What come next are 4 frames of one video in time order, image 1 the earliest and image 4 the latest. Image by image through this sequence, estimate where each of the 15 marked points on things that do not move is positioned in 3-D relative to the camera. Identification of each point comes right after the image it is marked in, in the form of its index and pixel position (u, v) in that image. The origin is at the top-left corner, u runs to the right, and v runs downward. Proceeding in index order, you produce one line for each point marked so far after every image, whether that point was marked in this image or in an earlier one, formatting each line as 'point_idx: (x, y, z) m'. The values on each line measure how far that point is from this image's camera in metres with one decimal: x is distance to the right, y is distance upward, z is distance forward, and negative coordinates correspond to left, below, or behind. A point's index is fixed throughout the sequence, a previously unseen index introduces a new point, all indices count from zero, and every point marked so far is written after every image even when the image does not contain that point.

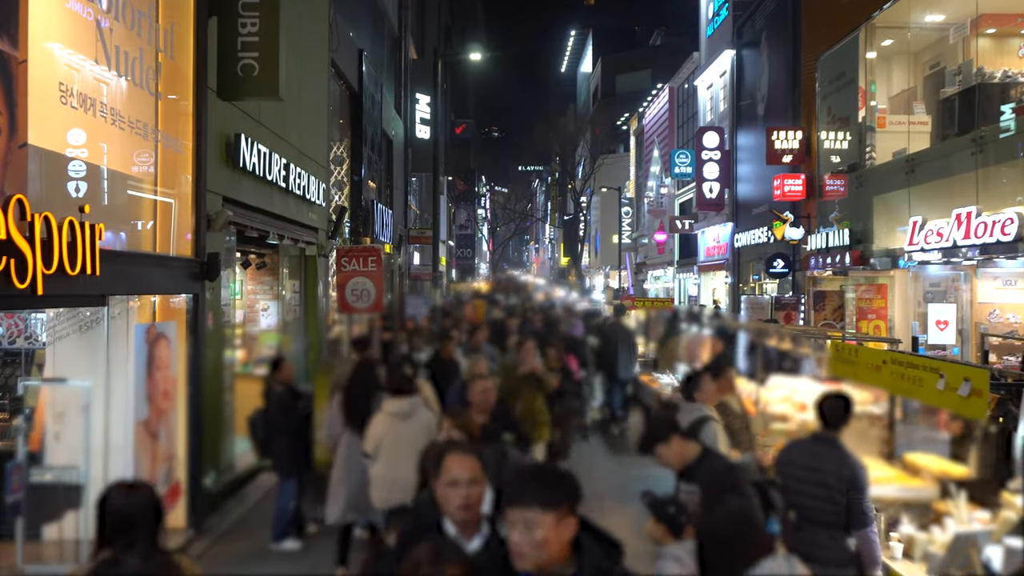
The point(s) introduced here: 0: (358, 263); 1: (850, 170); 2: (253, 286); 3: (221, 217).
0: (-2.7, +0.4, +12.6) m
1: (+9.4, +3.3, +19.5) m
2: (-4.6, 0.0, +12.7) m
3: (-3.7, +0.9, +9.0) m
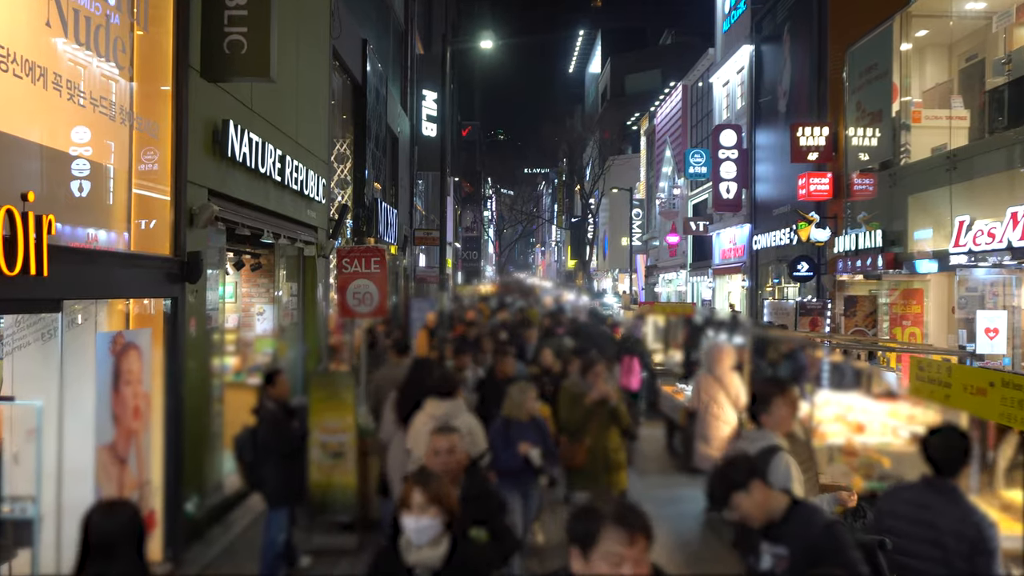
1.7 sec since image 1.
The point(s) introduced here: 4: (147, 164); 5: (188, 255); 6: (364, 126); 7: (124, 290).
0: (-2.5, +0.4, +11.8) m
1: (+9.7, +3.1, +18.6) m
2: (-4.4, 0.0, +11.8) m
3: (-3.5, +0.9, +8.2) m
4: (-3.8, +1.2, +7.6) m
5: (-3.6, +0.4, +8.0) m
6: (-3.7, +4.1, +18.1) m
7: (-3.6, 0.0, +6.7) m
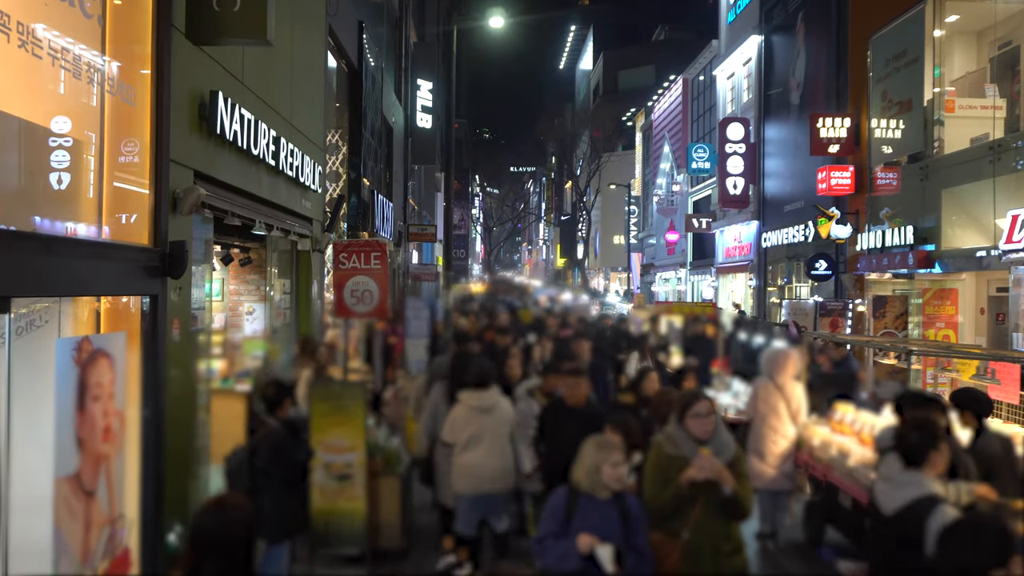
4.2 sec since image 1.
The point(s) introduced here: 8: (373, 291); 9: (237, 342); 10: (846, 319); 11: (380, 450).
0: (-2.3, +0.4, +10.8) m
1: (+9.8, +3.1, +17.8) m
2: (-4.2, 0.0, +10.8) m
3: (-3.2, +0.9, +7.2) m
4: (-3.5, +1.3, +6.6) m
5: (-3.3, +0.4, +7.0) m
6: (-3.6, +4.2, +17.1) m
7: (-3.3, 0.0, +5.7) m
8: (-2.0, -0.1, +10.5) m
9: (-1.2, -0.2, +3.1) m
10: (+7.3, -0.7, +15.7) m
11: (-0.9, -1.0, +4.6) m
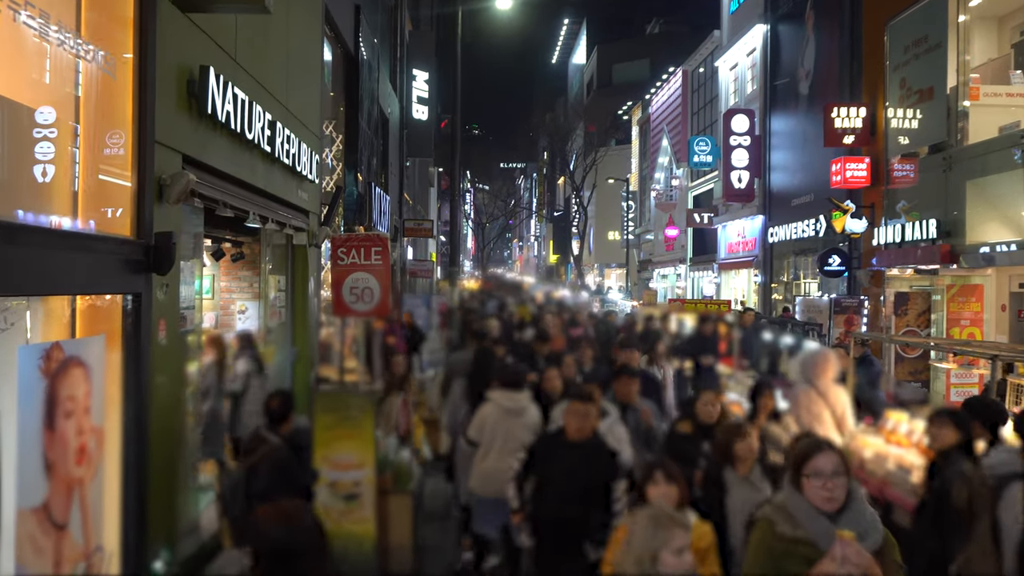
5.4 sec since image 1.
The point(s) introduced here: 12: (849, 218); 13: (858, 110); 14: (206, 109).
0: (-2.2, +0.5, +10.1) m
1: (+9.8, +3.2, +17.3) m
2: (-4.0, +0.1, +10.1) m
3: (-3.1, +0.9, +6.5) m
4: (-3.3, +1.3, +5.9) m
5: (-3.1, +0.4, +6.3) m
6: (-3.6, +4.2, +16.4) m
7: (-3.1, 0.0, +5.0) m
8: (-1.9, 0.0, +9.9) m
9: (-0.9, -0.2, +2.5) m
10: (+7.4, -0.6, +15.2) m
11: (-0.7, -1.0, +4.0) m
12: (+9.0, +1.9, +19.8) m
13: (+9.1, +4.8, +19.6) m
14: (-3.1, +1.8, +7.2) m
